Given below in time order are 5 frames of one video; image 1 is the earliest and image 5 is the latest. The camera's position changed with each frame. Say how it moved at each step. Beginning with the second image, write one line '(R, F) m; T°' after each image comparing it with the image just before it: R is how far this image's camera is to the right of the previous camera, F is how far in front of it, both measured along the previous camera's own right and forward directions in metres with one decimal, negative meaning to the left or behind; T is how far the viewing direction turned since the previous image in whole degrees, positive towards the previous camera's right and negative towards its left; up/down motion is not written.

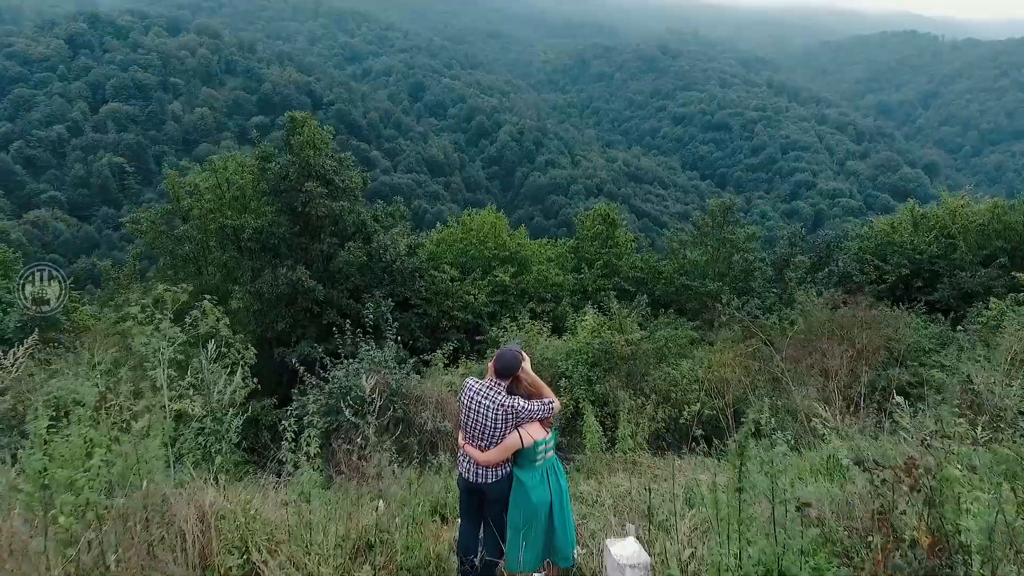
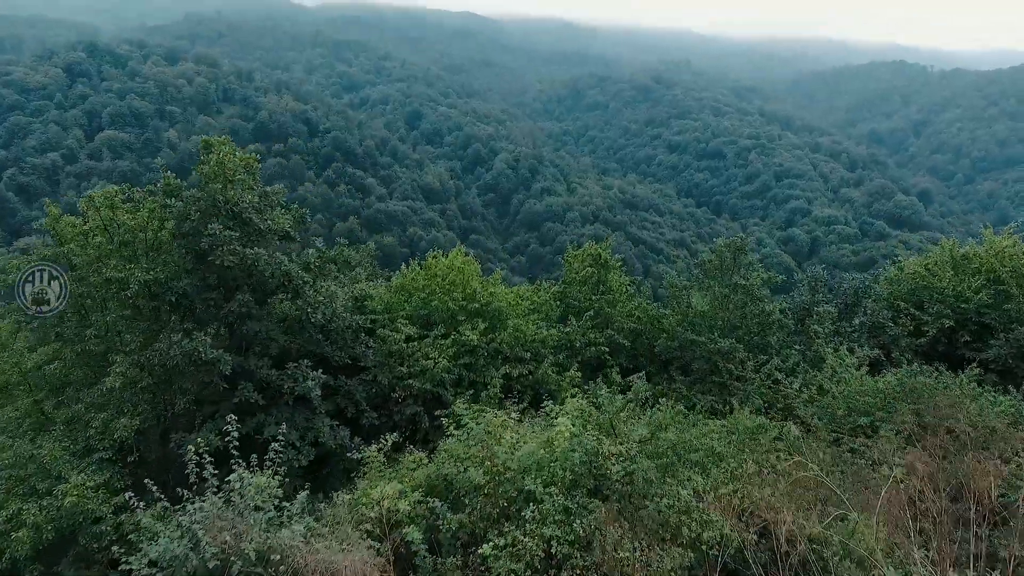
(+0.6, +2.6) m; 0°
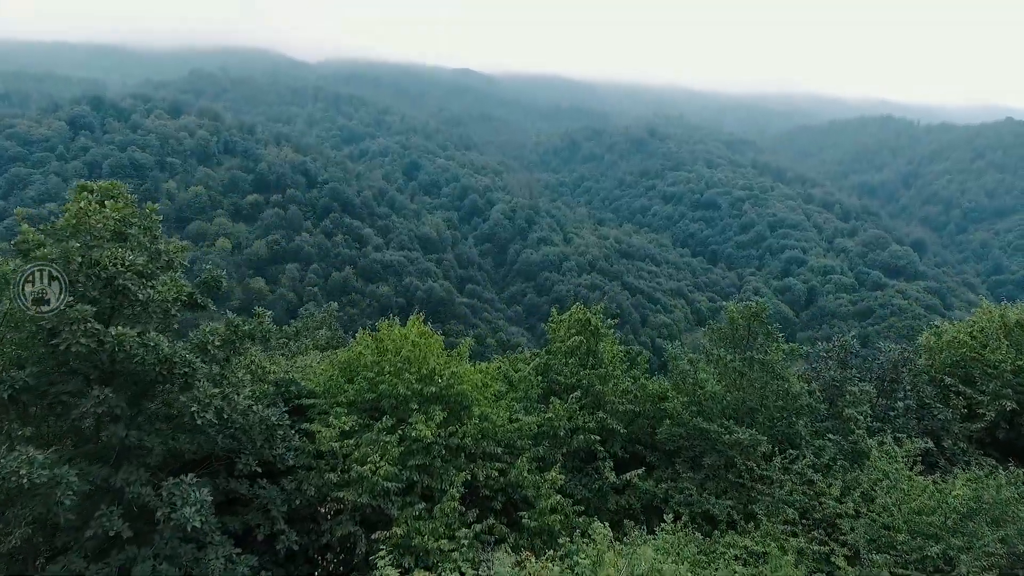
(+0.5, +2.4) m; 0°
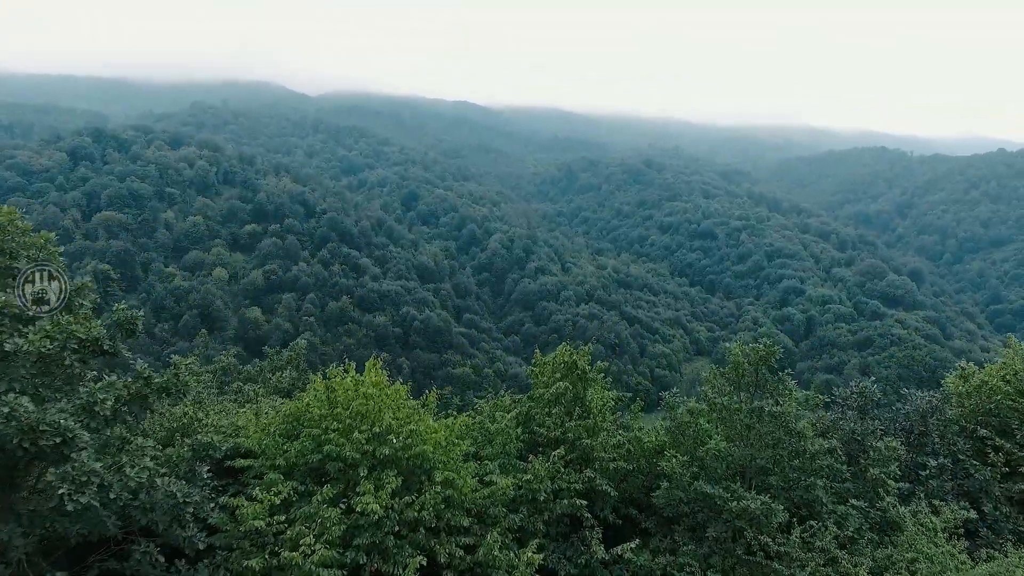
(+0.4, +1.5) m; 0°
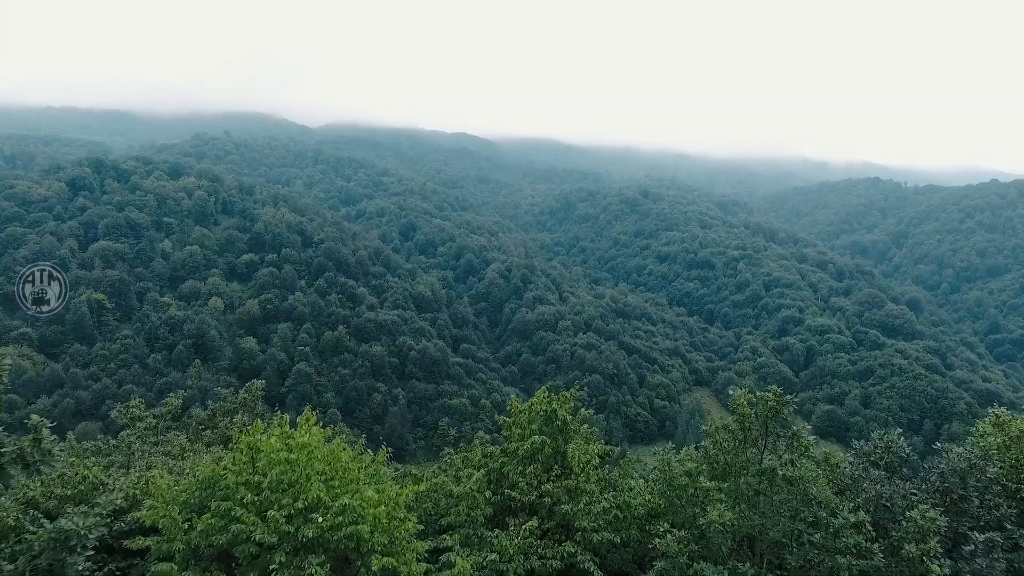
(+0.5, +1.6) m; 0°
